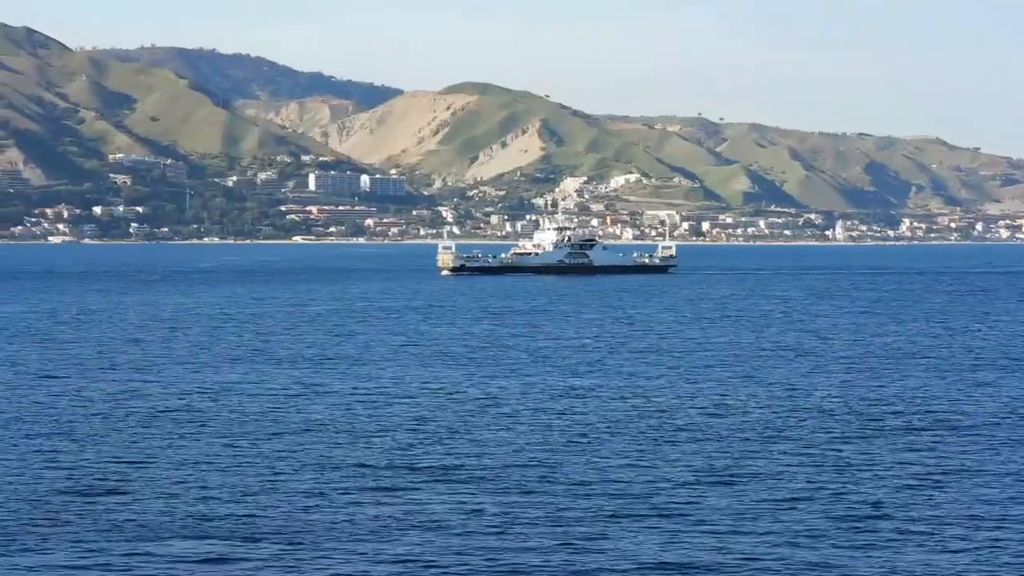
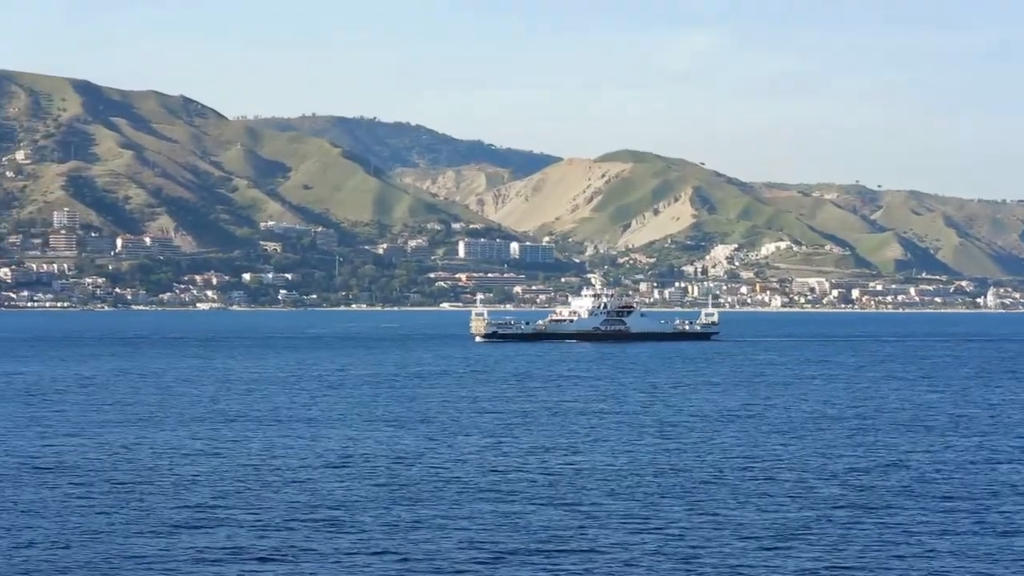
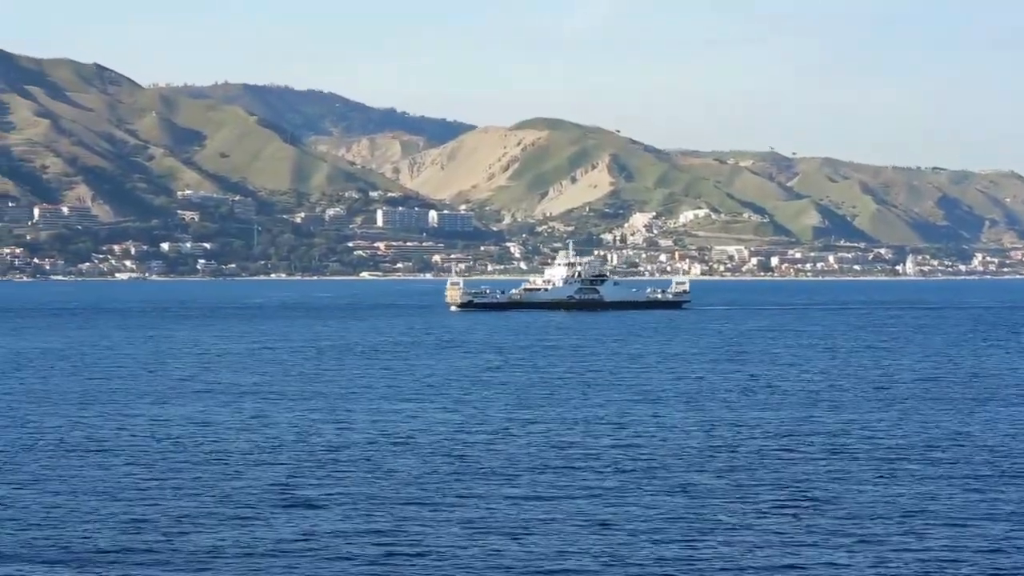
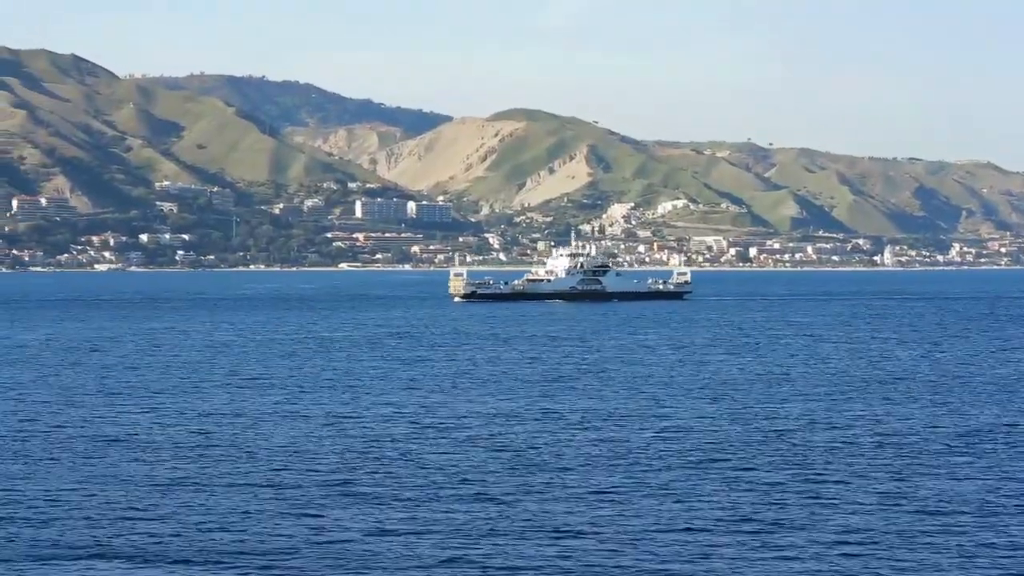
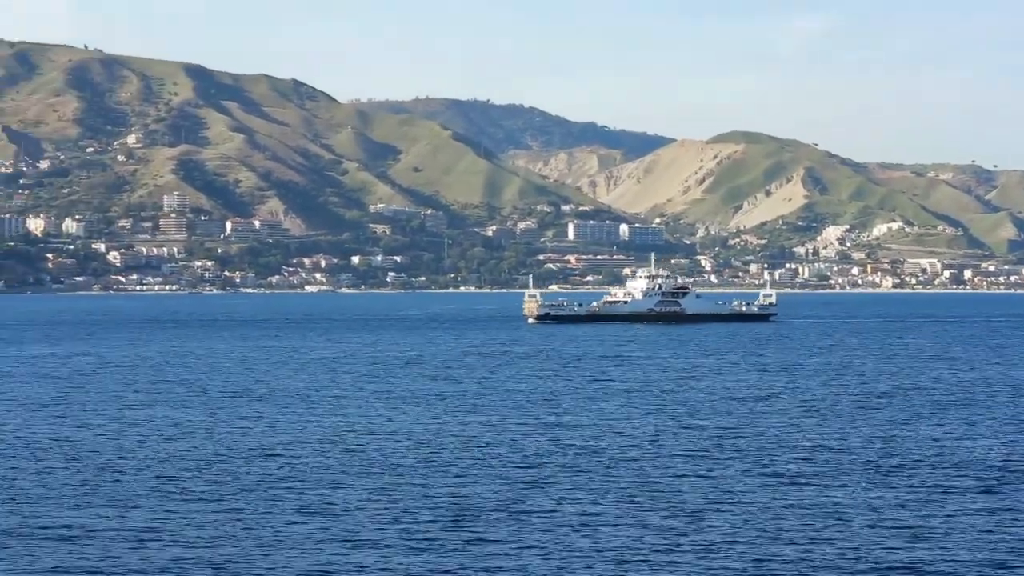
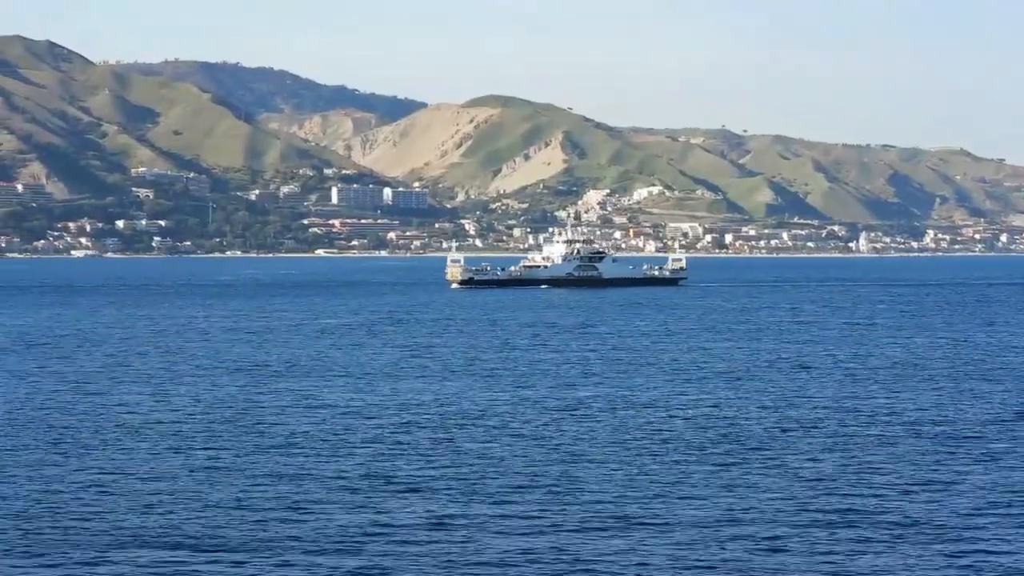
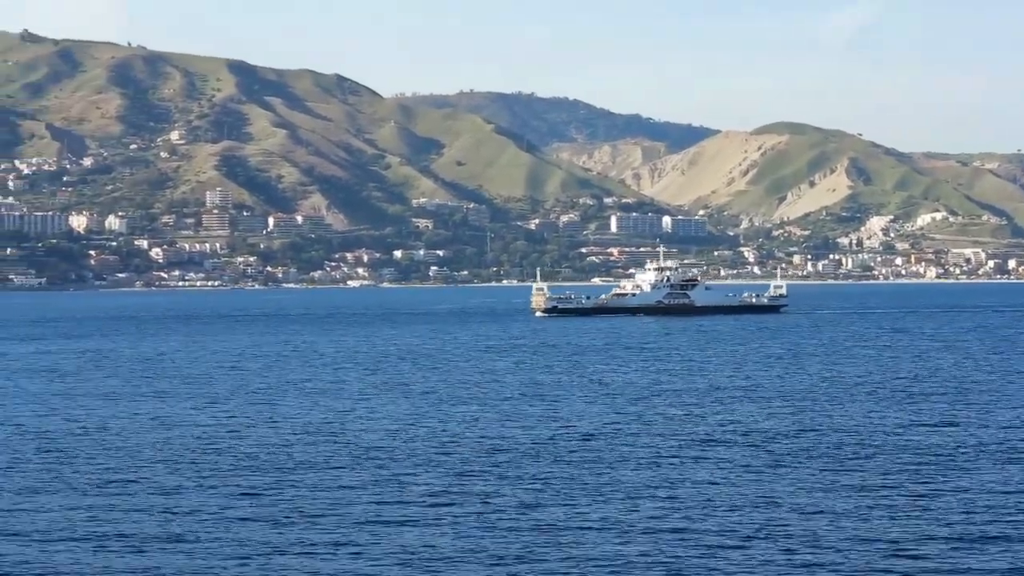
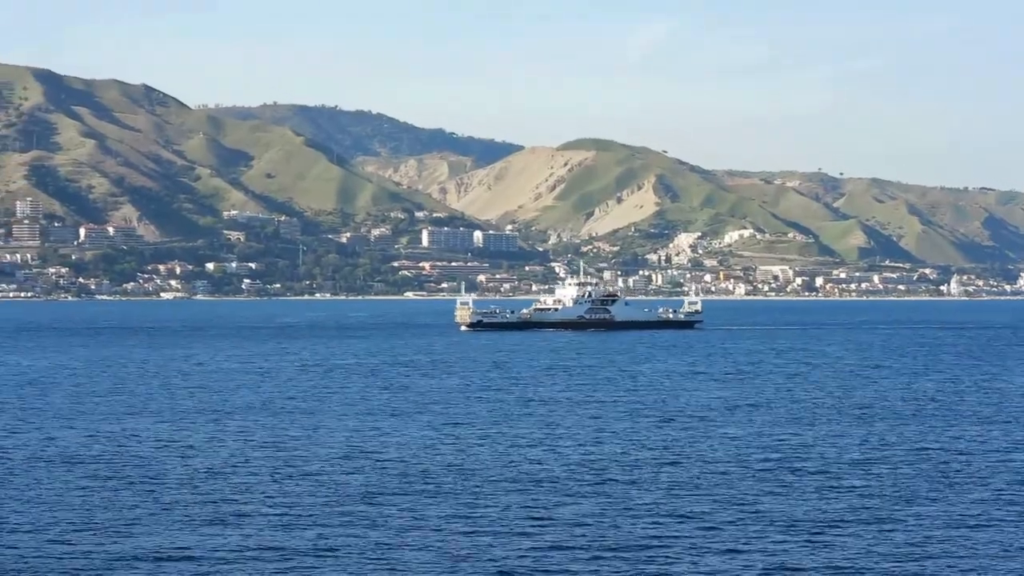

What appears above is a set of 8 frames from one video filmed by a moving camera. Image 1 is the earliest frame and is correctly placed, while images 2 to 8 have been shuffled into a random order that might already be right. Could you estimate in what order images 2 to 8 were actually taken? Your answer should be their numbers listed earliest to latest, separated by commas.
6, 4, 3, 8, 2, 5, 7
